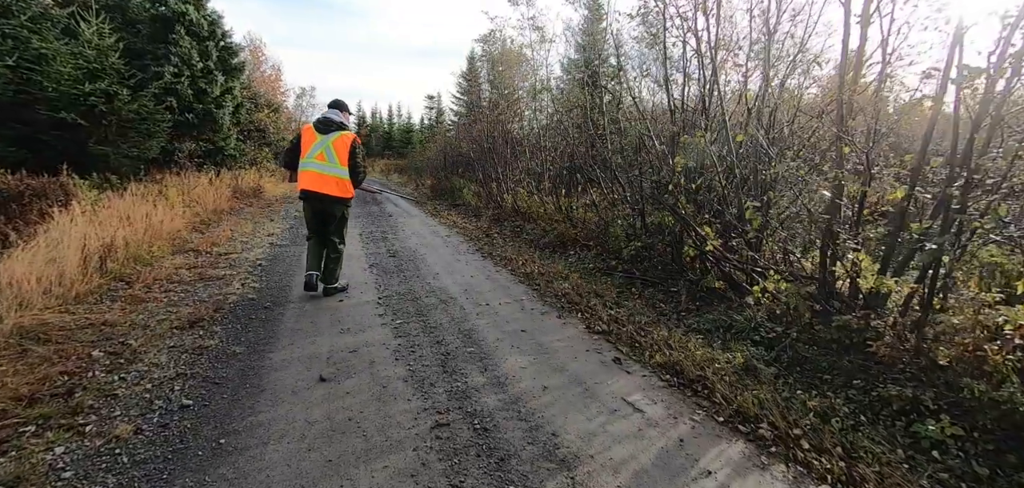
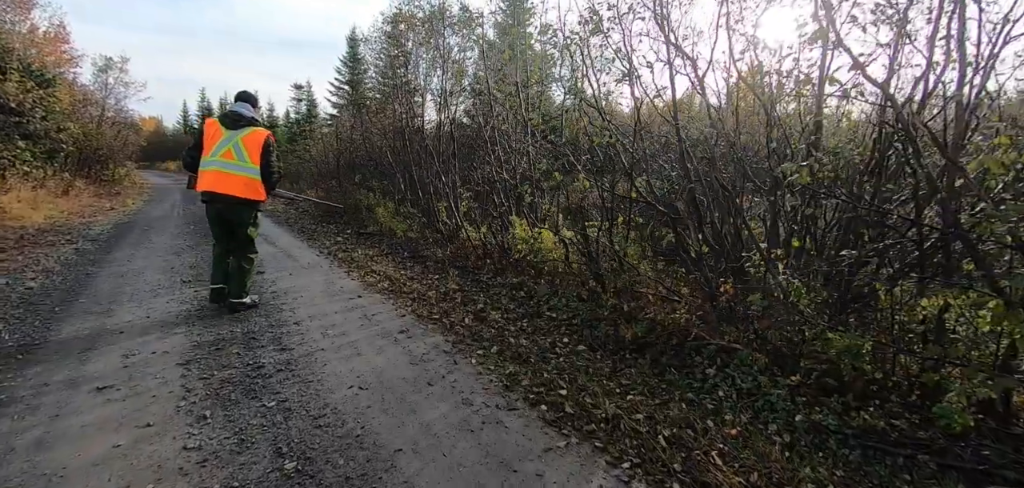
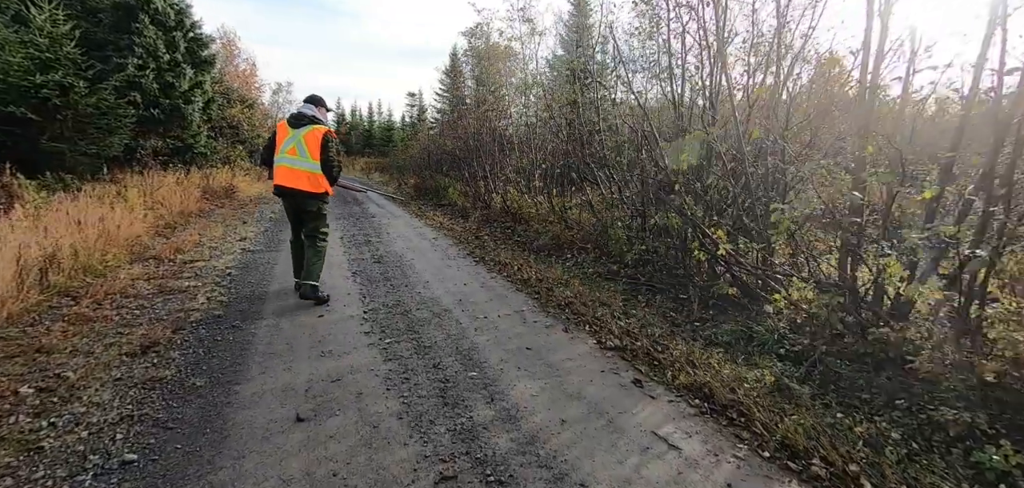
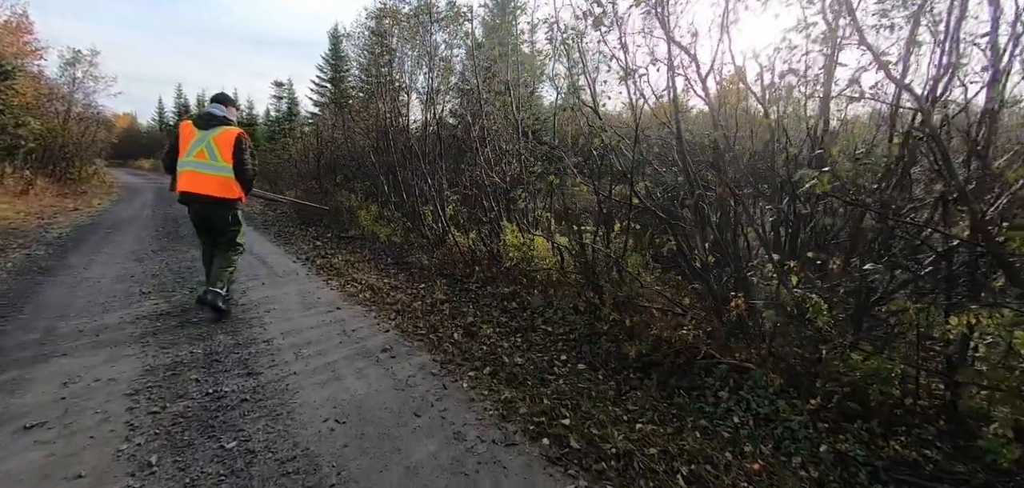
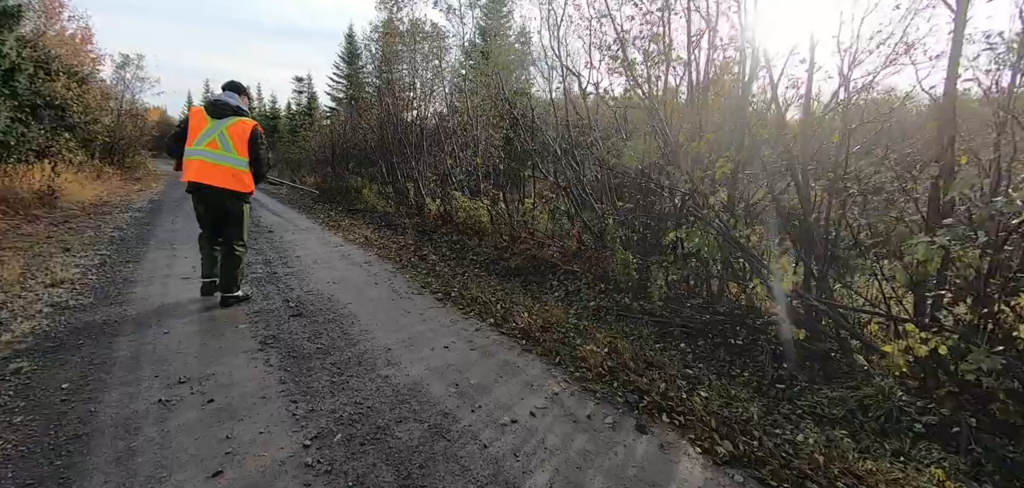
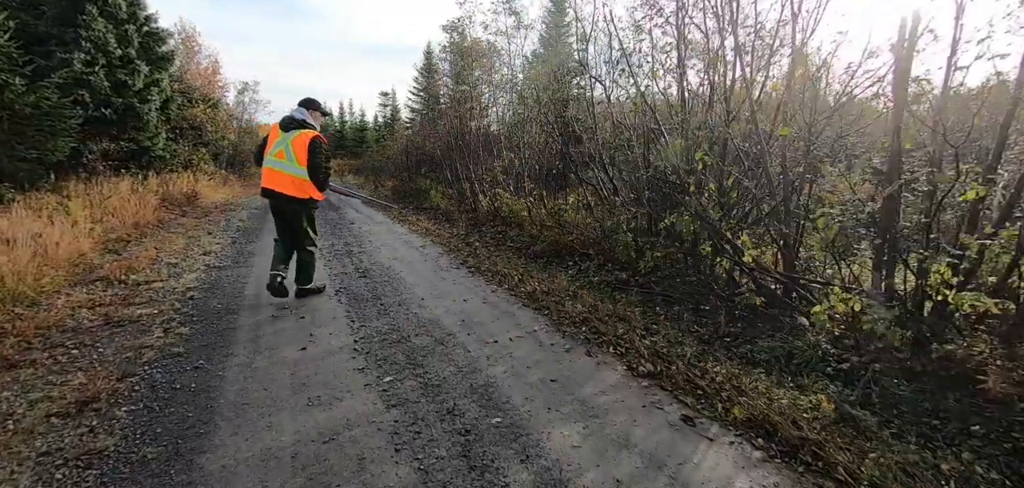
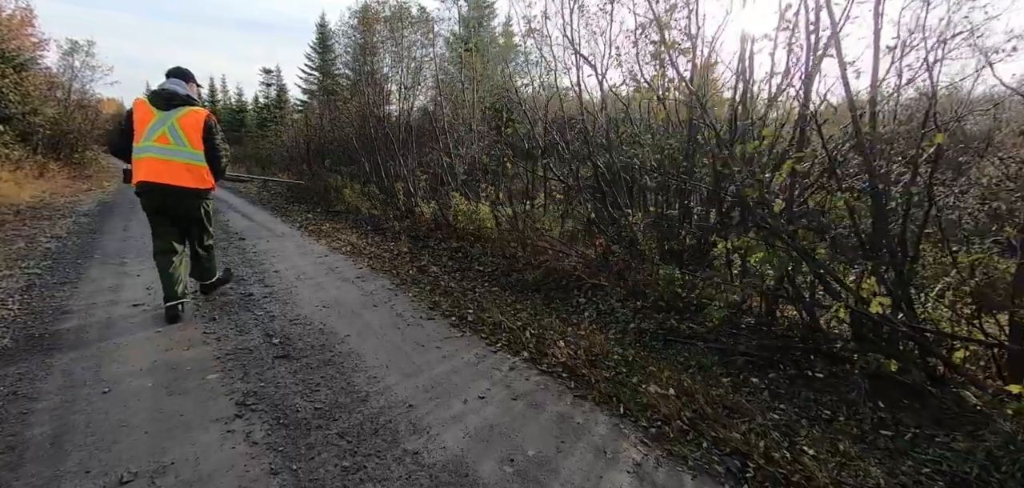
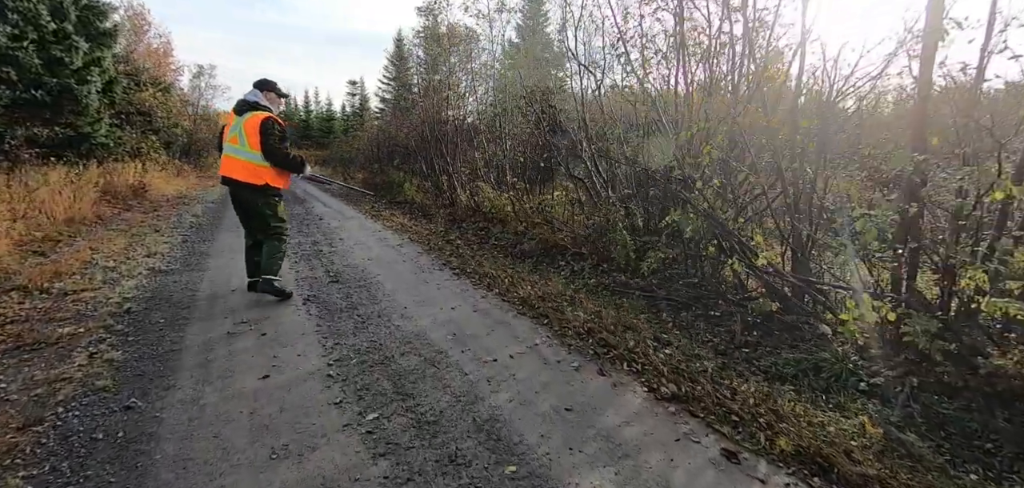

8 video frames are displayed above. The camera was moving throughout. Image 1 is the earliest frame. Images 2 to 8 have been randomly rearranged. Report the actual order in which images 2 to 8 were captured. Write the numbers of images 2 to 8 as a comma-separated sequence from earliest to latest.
3, 6, 8, 5, 7, 2, 4
